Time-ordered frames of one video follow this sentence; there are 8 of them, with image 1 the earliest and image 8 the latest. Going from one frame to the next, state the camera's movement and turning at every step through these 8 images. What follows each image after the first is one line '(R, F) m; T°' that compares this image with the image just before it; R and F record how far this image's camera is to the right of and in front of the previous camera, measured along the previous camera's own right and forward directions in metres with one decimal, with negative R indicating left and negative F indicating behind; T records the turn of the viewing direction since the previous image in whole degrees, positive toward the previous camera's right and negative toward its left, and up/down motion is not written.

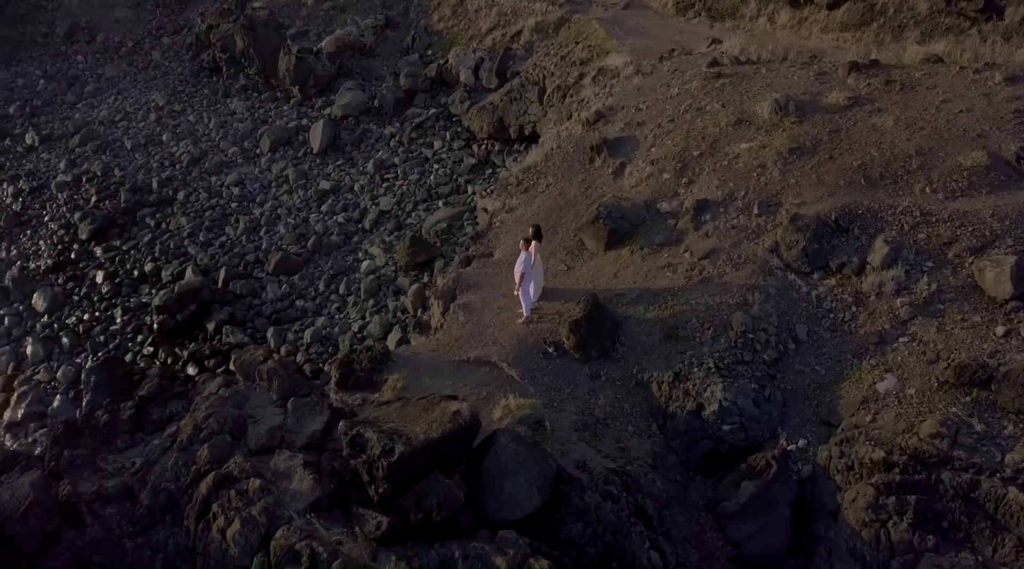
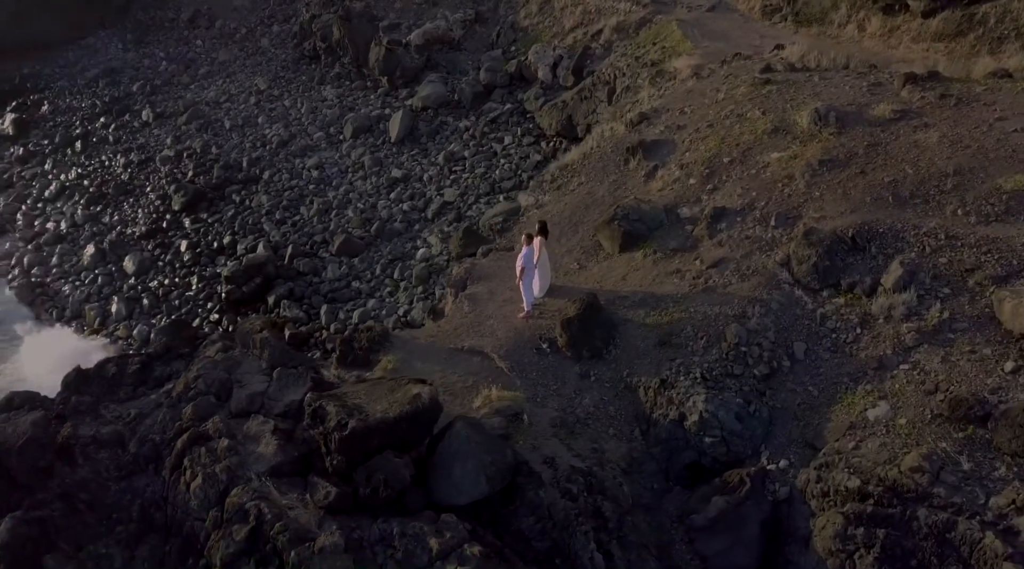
(+1.7, -0.1) m; -8°
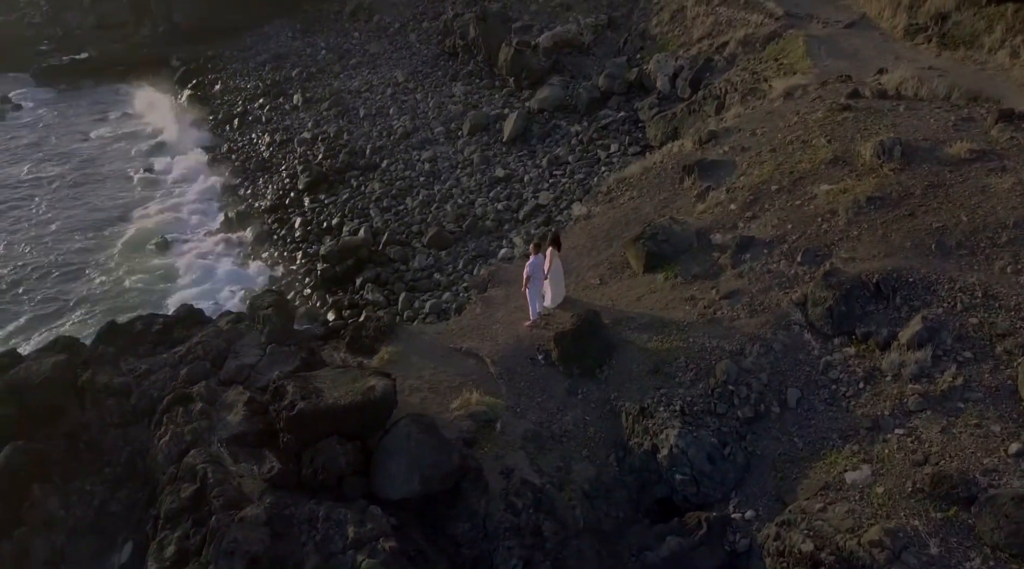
(+2.4, +0.3) m; -12°
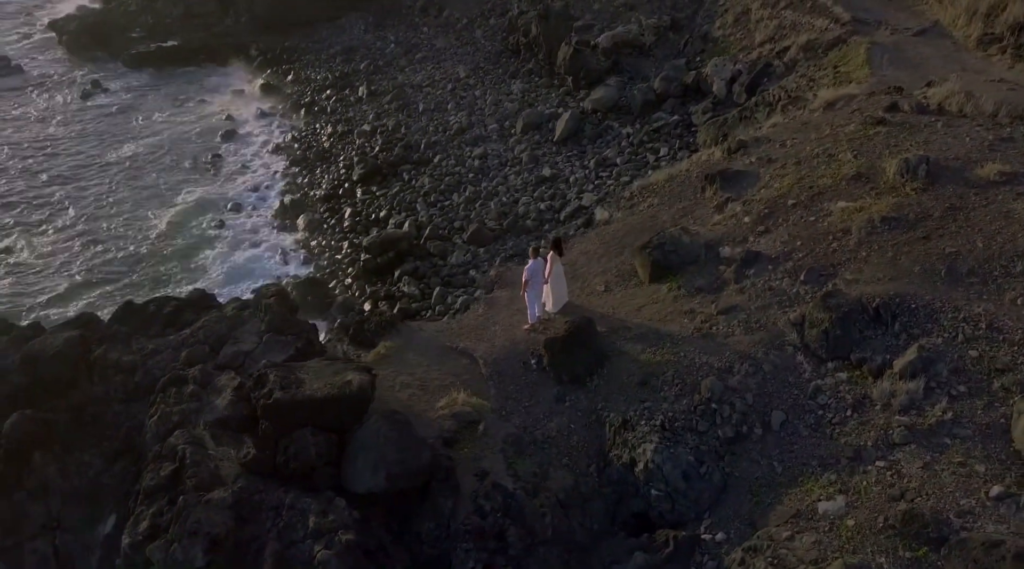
(+1.2, 0.0) m; -6°
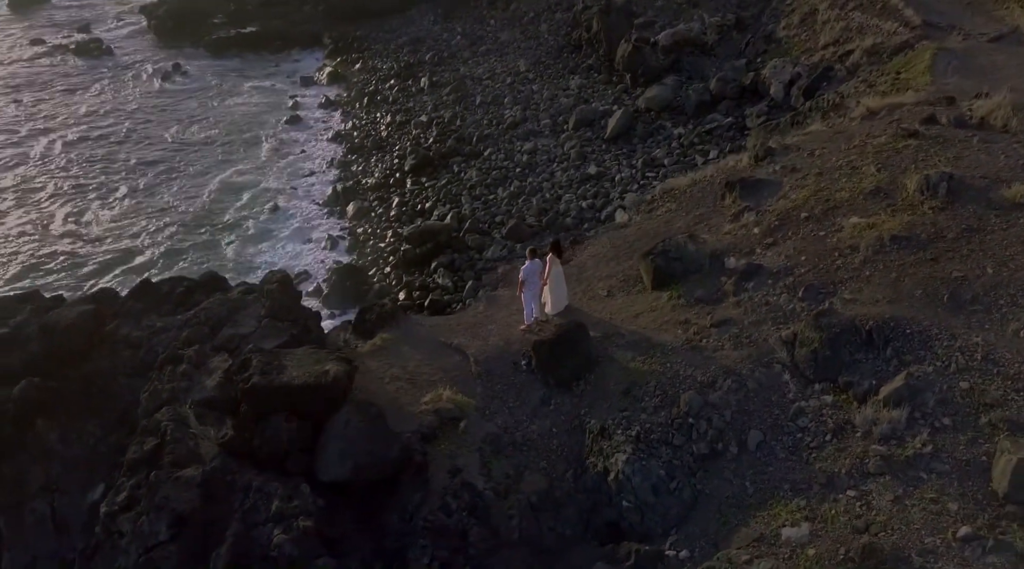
(+1.2, +0.1) m; -6°
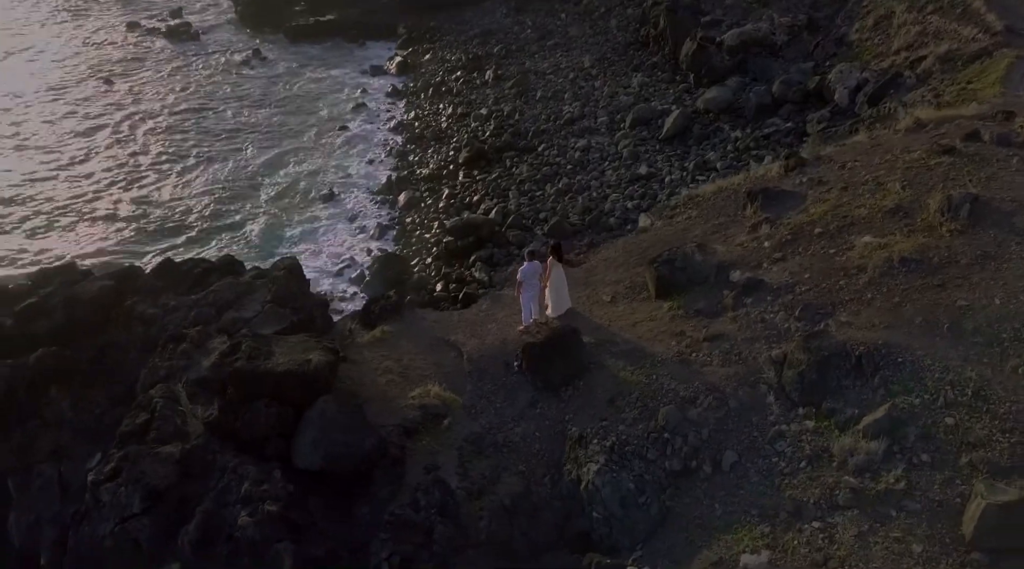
(+1.2, +0.1) m; -6°
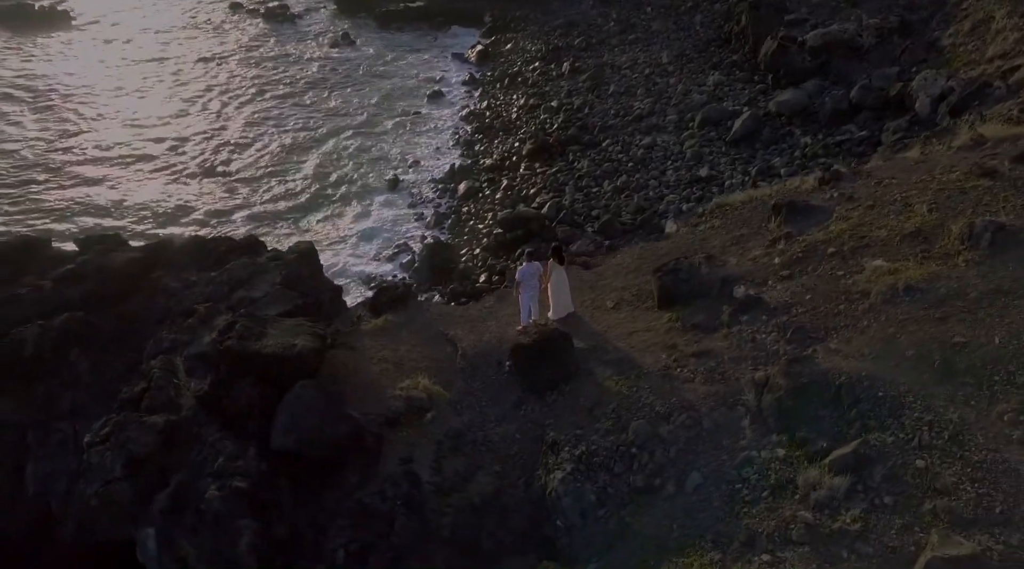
(+1.4, +0.1) m; -7°
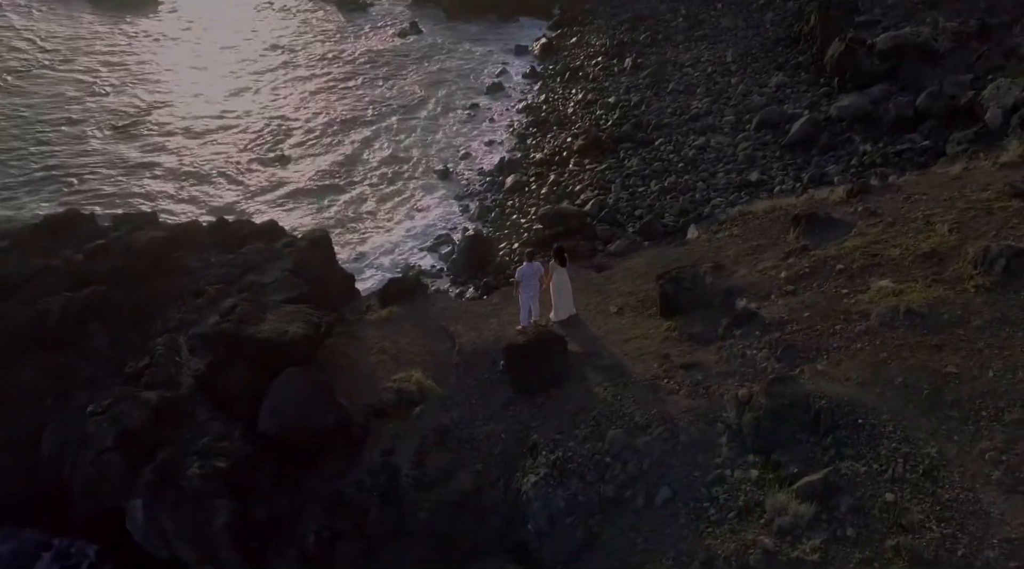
(+1.1, +0.1) m; -5°
